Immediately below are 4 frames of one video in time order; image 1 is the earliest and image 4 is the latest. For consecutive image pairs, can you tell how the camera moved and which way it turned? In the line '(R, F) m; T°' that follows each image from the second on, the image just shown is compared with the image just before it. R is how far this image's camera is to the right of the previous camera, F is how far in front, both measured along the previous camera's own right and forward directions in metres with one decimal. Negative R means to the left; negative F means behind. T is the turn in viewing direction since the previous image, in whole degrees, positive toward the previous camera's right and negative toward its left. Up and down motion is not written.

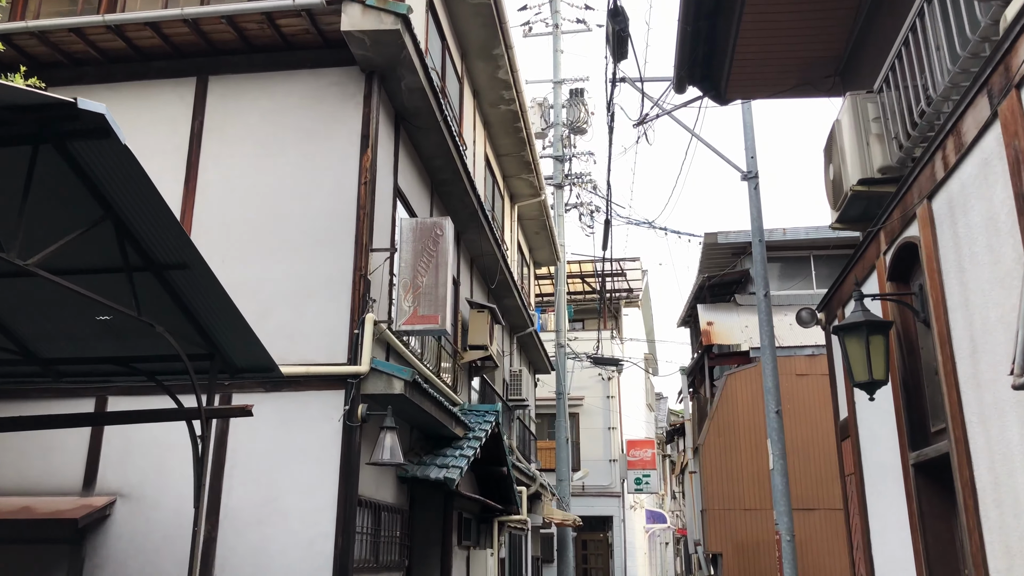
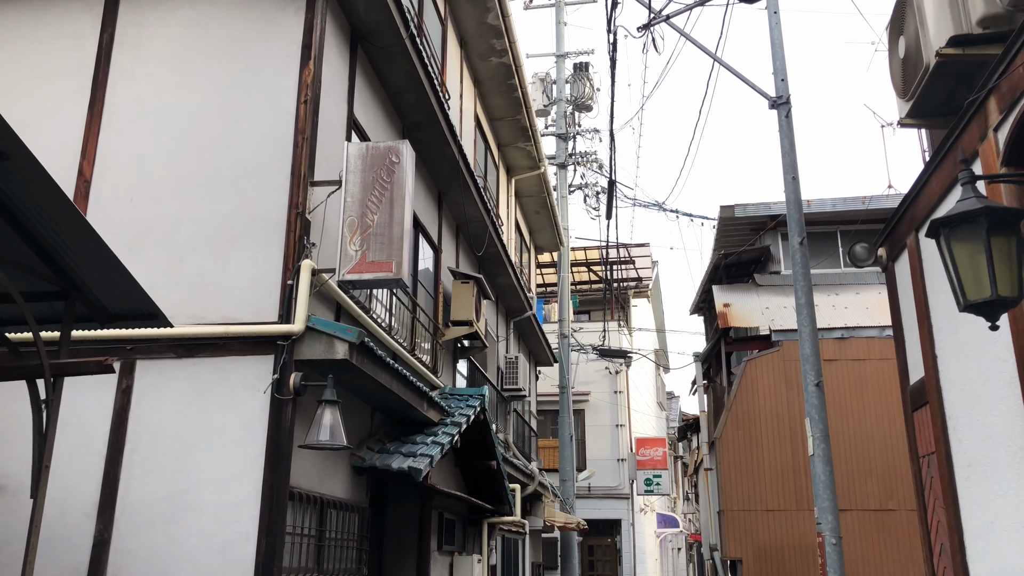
(+0.3, +1.7) m; -1°
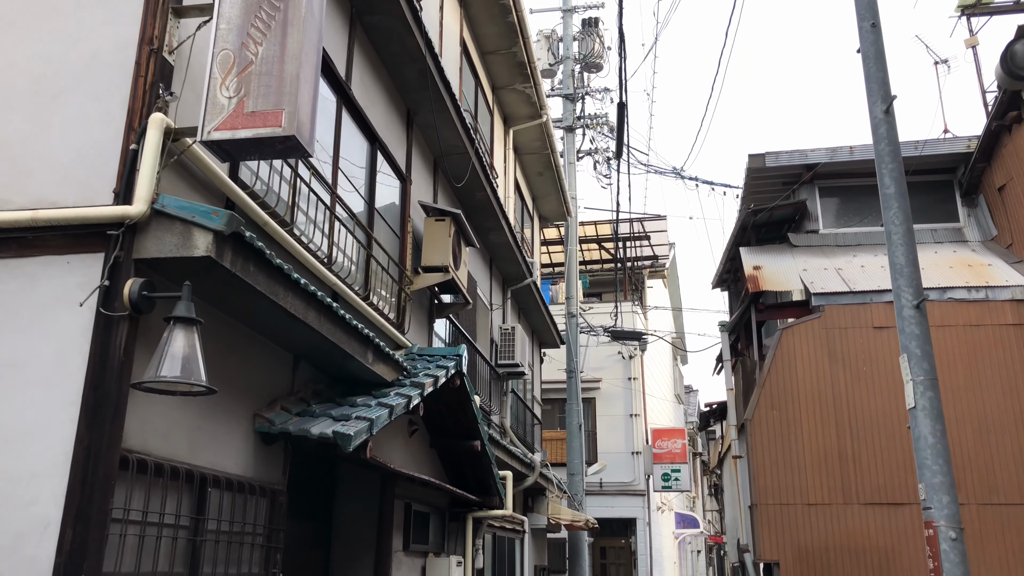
(+0.3, +2.3) m; -1°
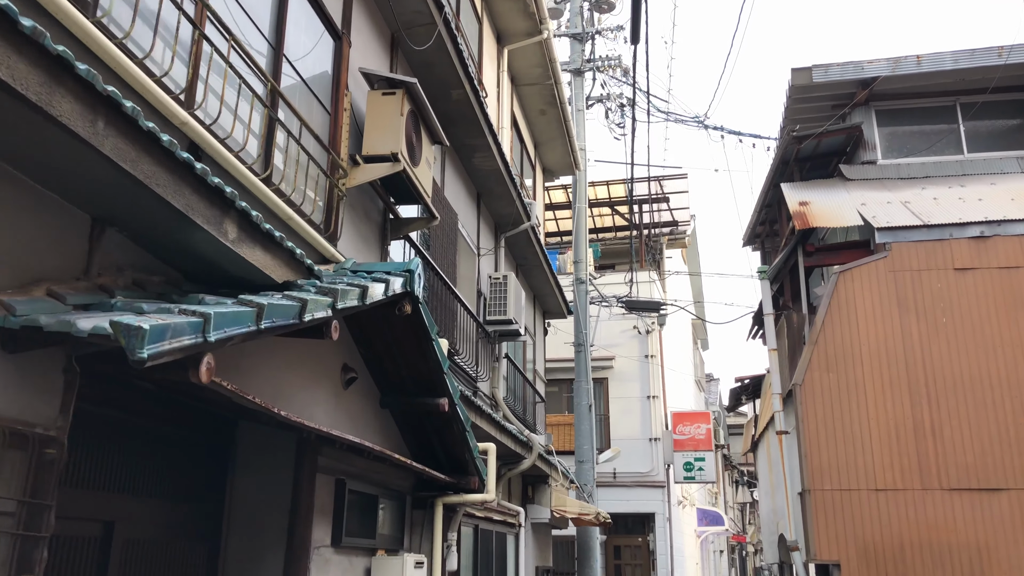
(+0.3, +2.6) m; -1°
